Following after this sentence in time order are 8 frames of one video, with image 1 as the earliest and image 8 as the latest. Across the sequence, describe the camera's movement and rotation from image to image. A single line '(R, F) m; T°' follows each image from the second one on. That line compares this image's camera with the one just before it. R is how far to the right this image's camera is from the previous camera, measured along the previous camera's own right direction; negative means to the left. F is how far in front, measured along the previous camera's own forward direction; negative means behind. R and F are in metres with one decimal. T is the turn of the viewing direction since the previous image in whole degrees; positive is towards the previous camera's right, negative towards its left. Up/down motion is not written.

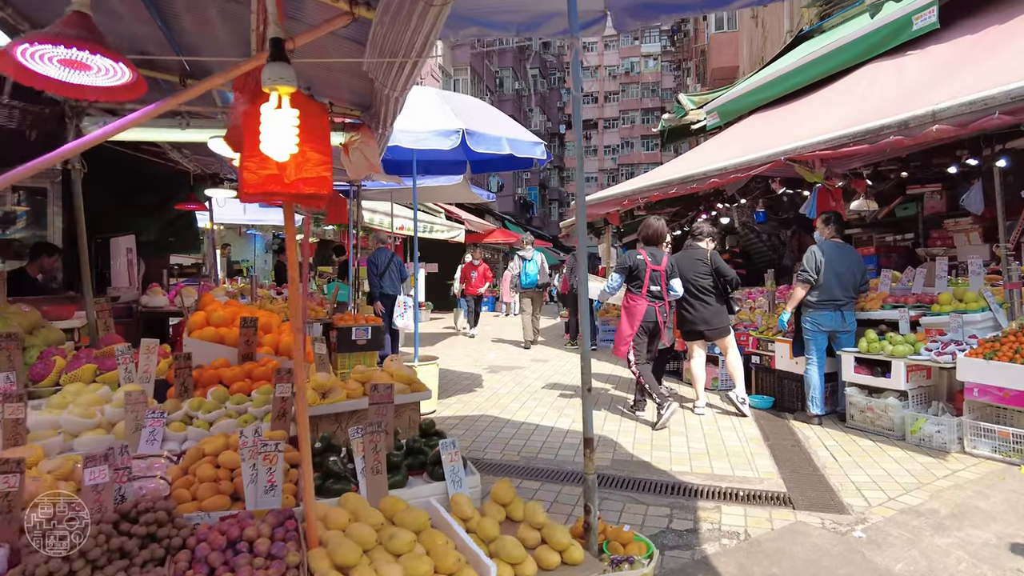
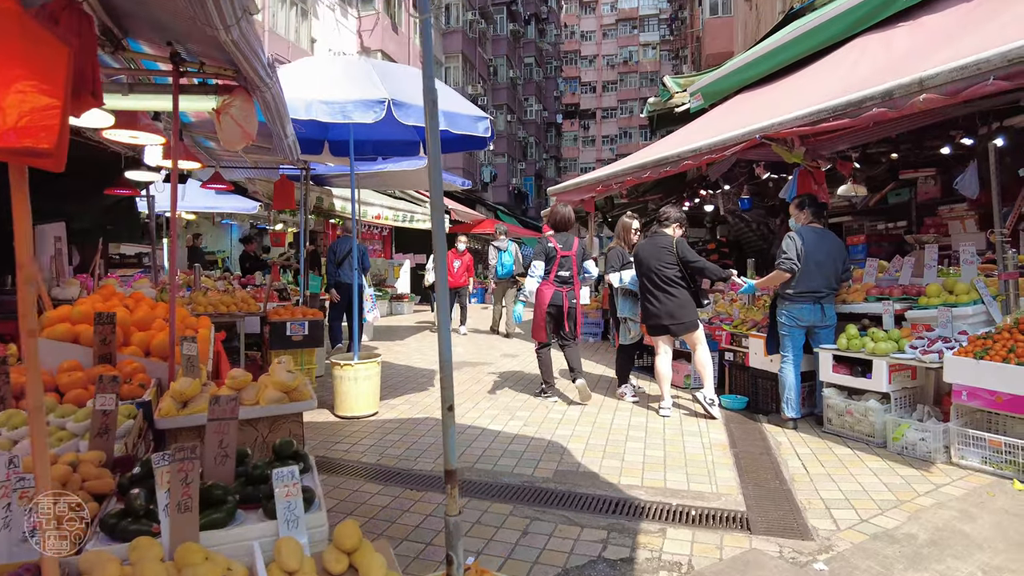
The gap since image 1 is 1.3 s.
(+0.4, +0.5) m; 0°
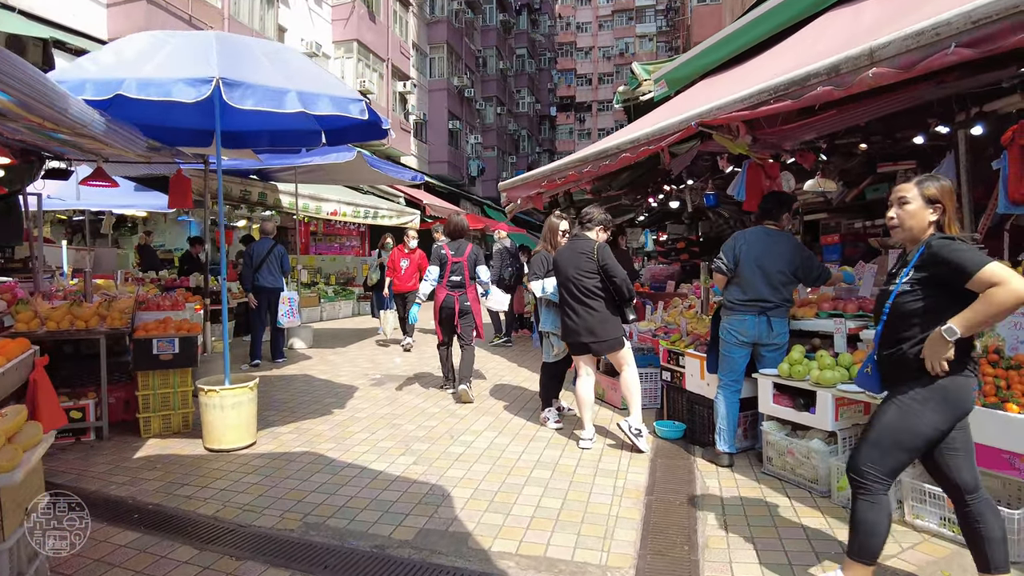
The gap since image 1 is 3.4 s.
(+0.7, +0.7) m; 0°
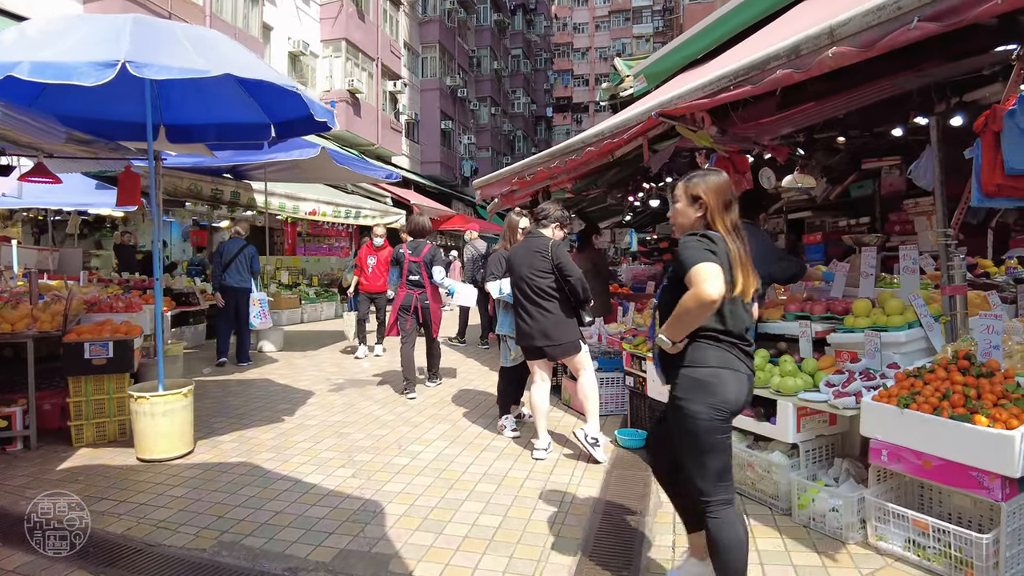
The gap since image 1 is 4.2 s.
(+0.3, +0.3) m; 0°
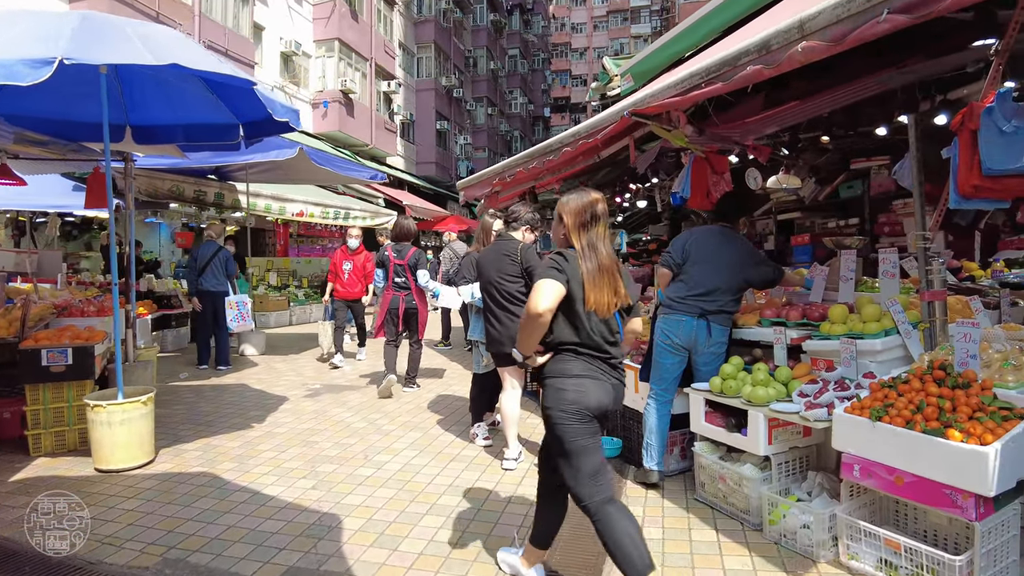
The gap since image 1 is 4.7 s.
(+0.2, +0.1) m; 0°
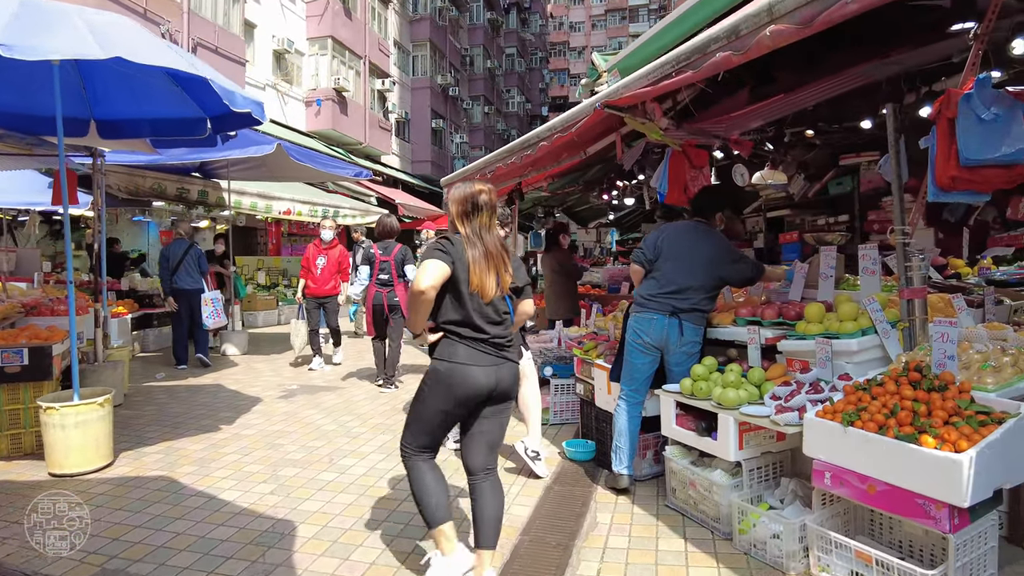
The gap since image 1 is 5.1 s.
(+0.2, +0.1) m; 0°
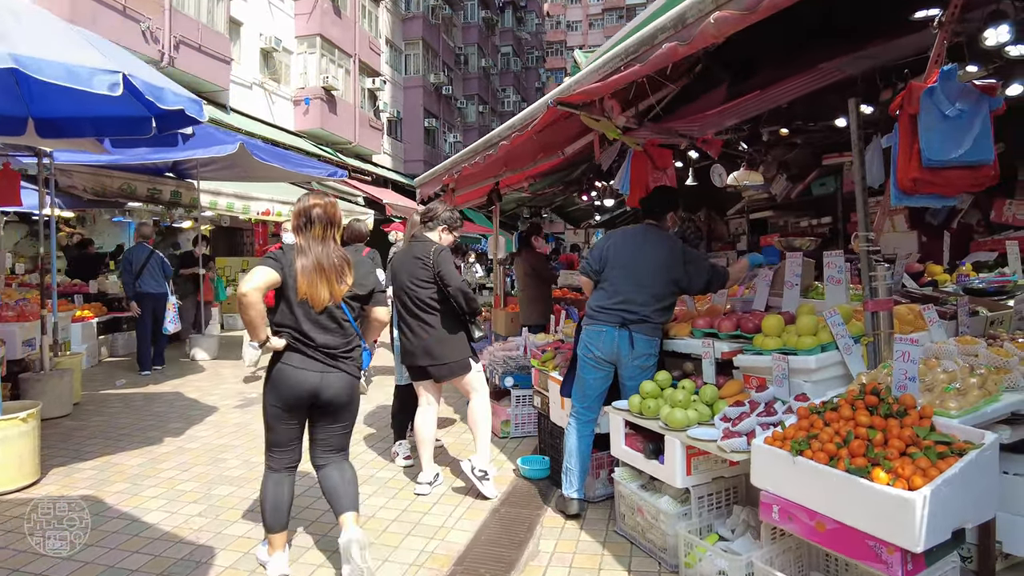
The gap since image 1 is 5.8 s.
(+0.3, +0.2) m; 0°
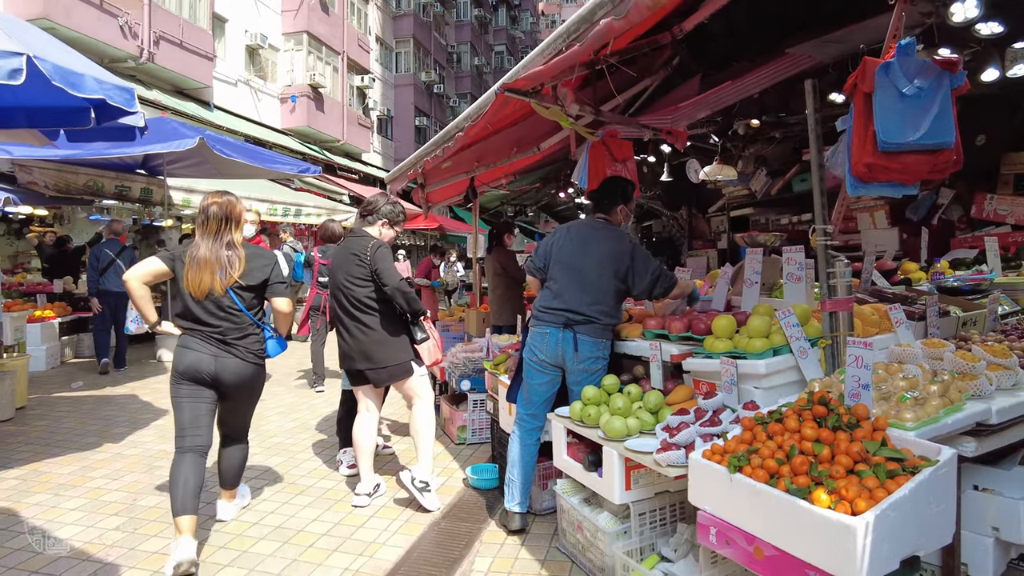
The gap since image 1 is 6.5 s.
(+0.3, +0.2) m; 0°
